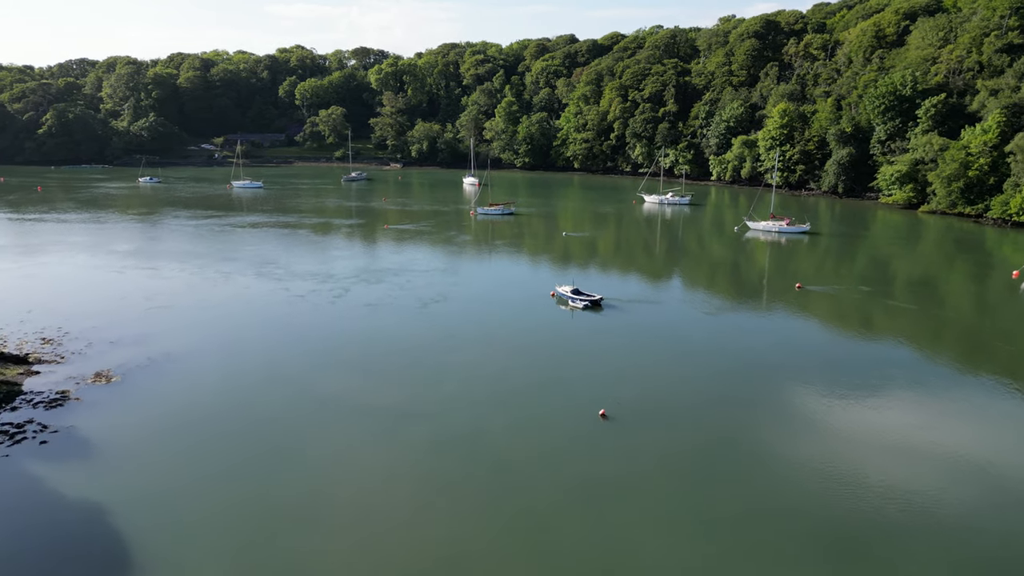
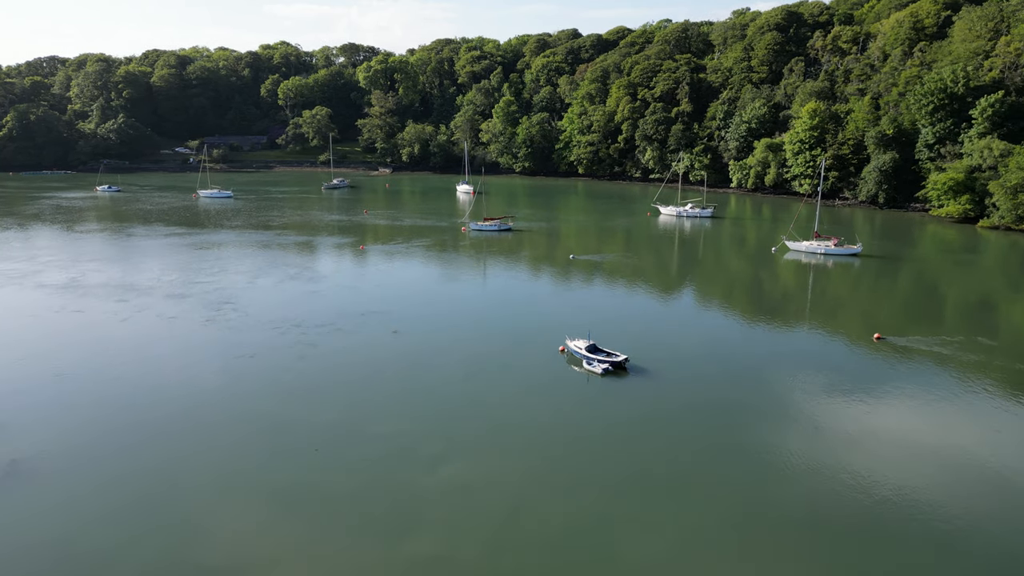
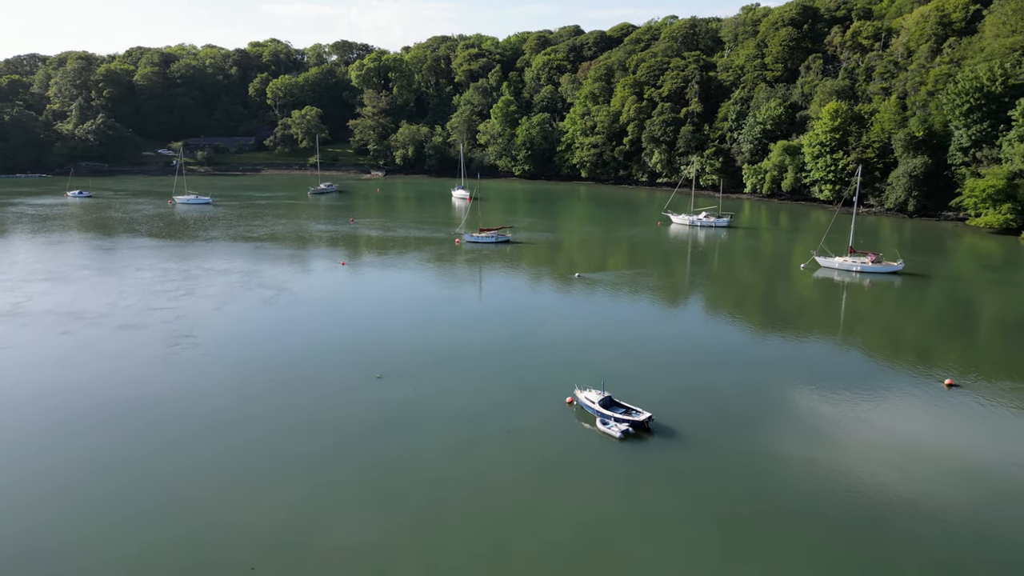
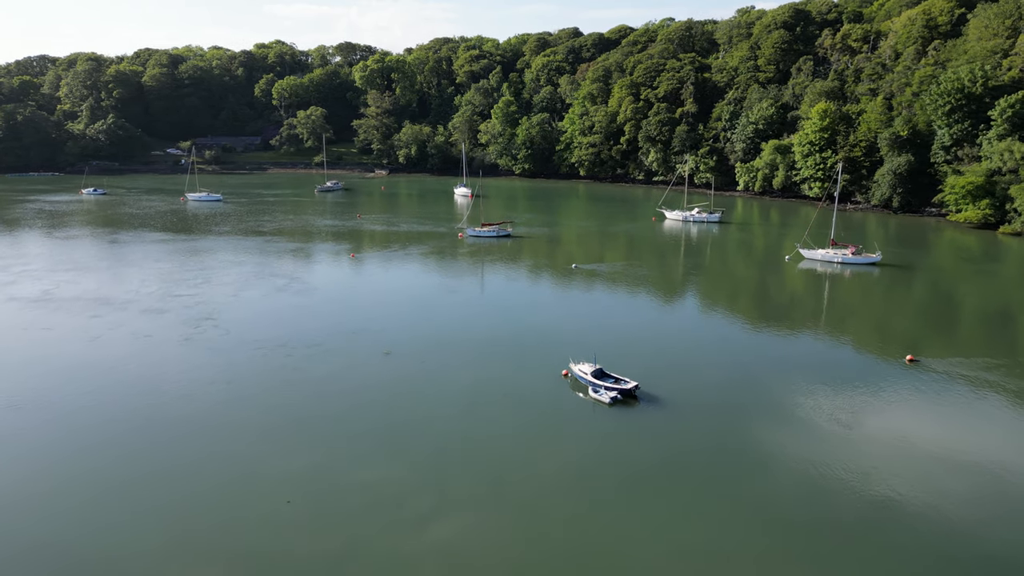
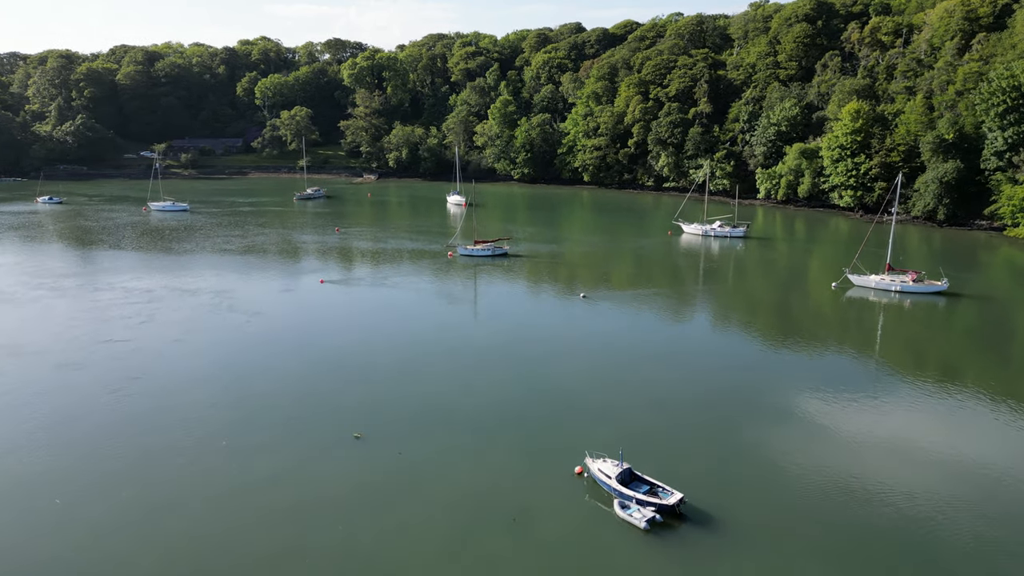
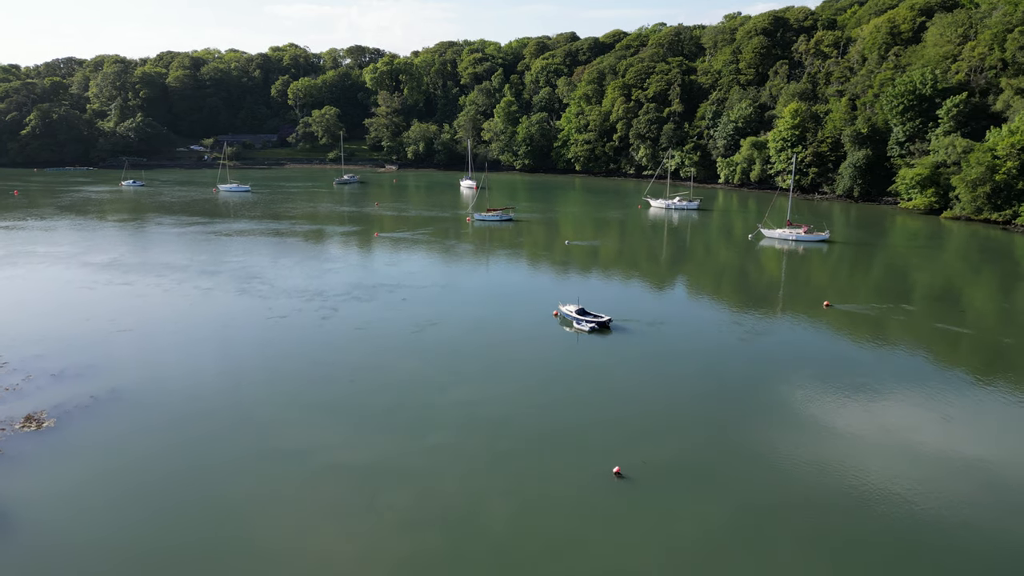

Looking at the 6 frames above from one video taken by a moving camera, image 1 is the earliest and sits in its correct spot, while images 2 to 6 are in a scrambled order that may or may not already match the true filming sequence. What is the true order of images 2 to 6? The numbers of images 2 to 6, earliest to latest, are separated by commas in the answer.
6, 2, 4, 3, 5
